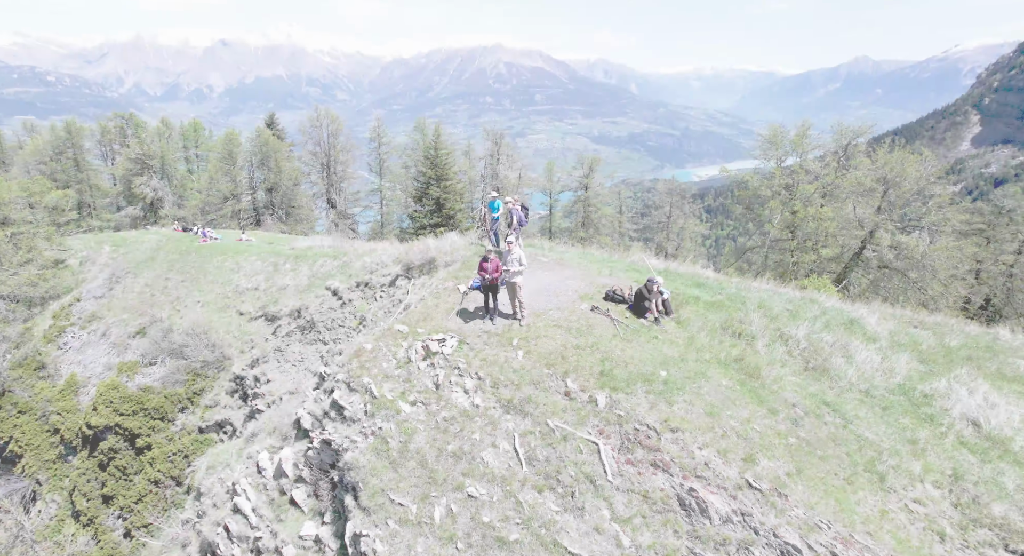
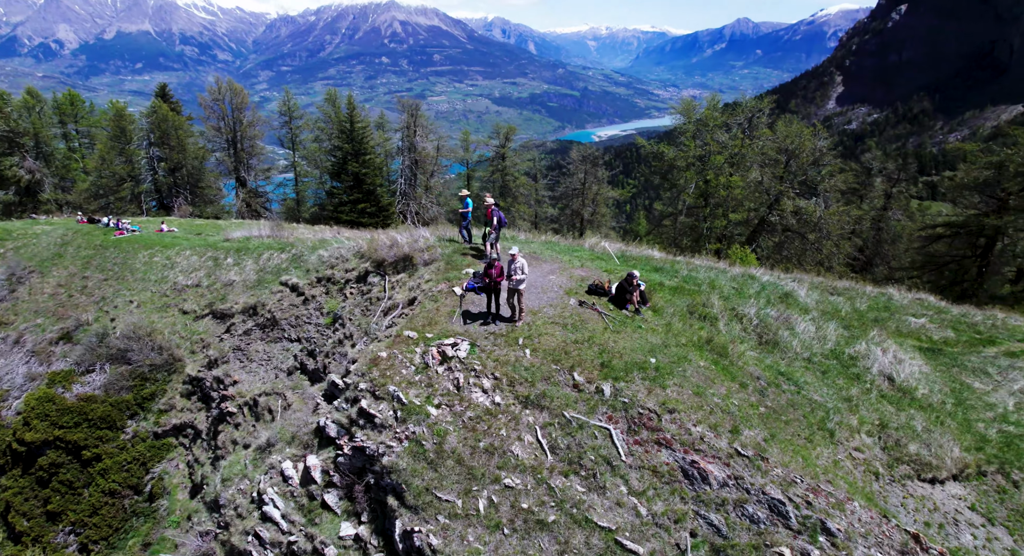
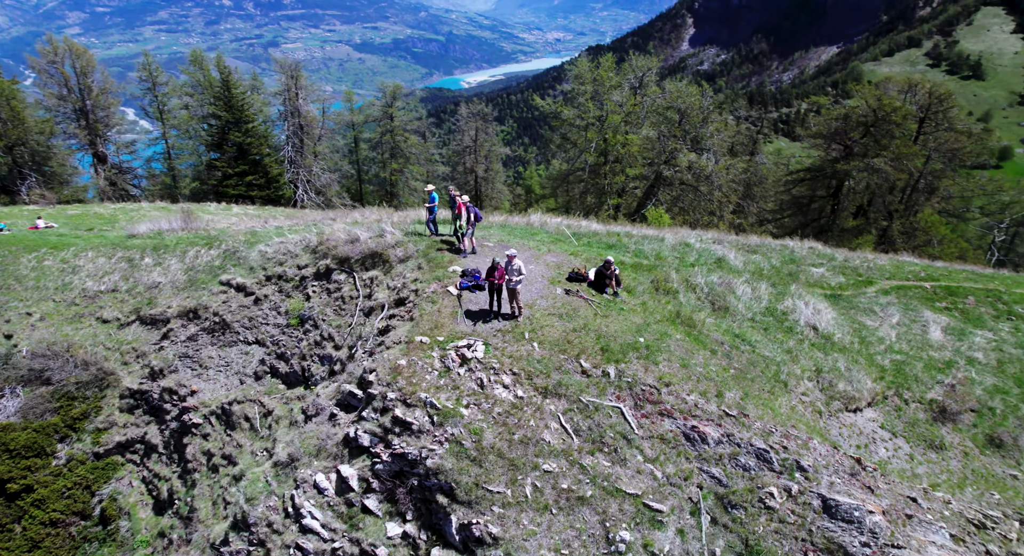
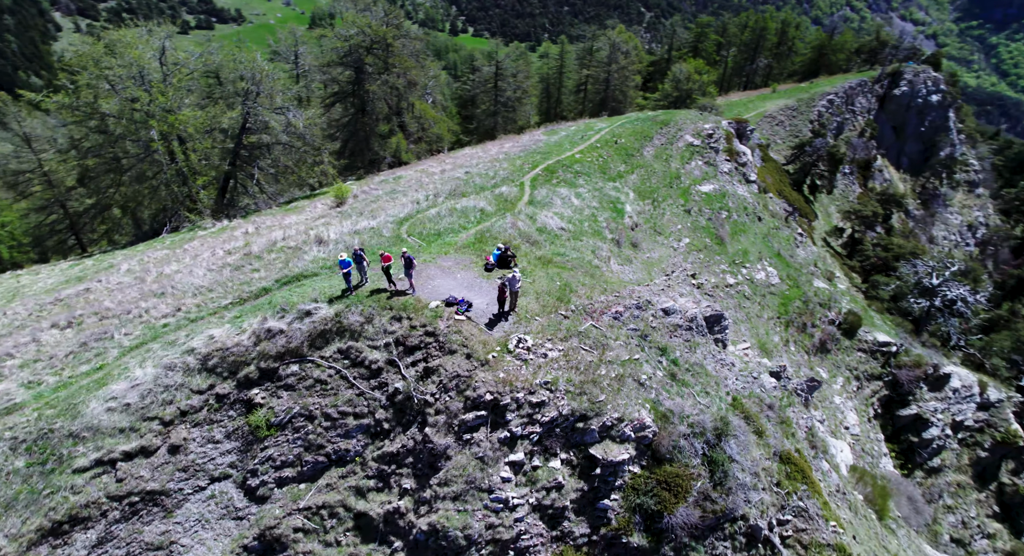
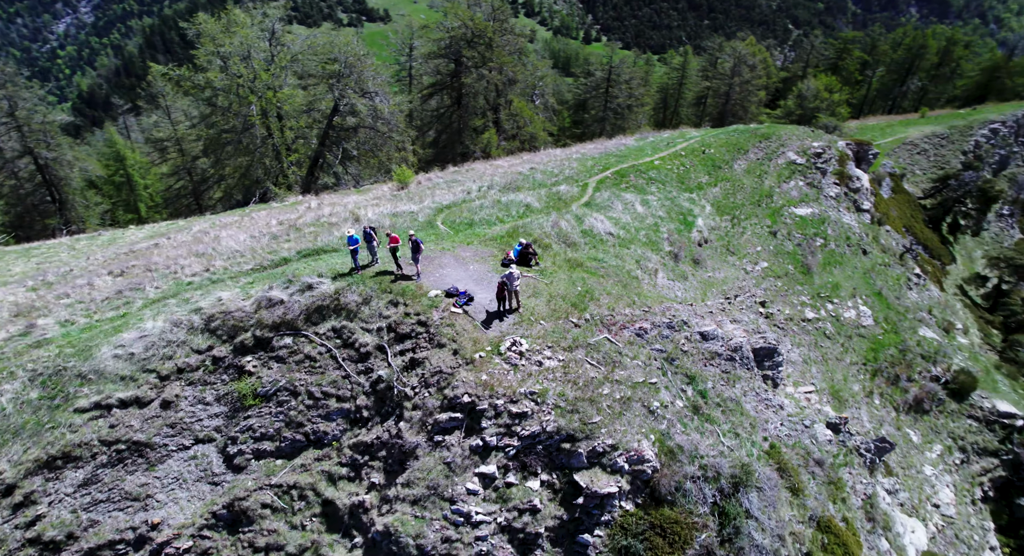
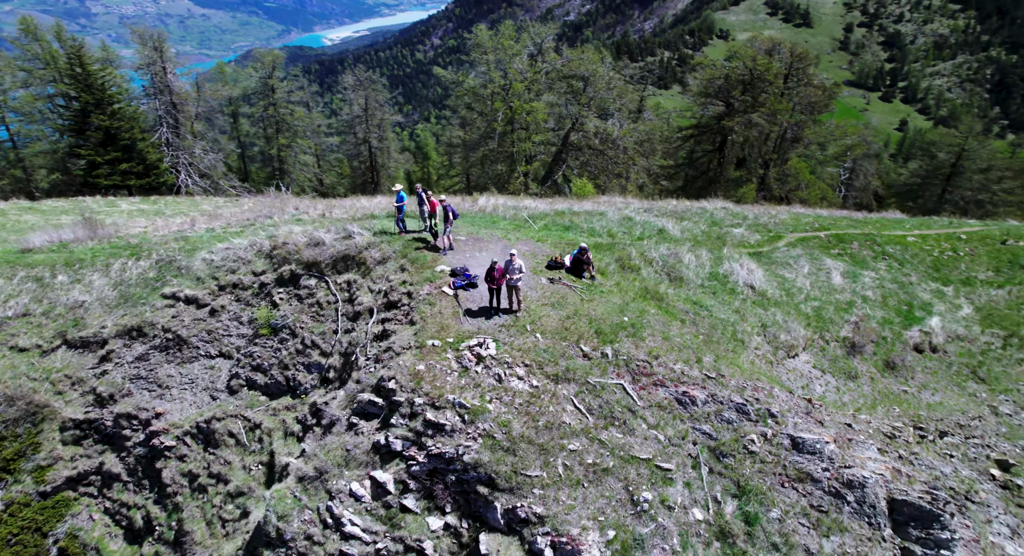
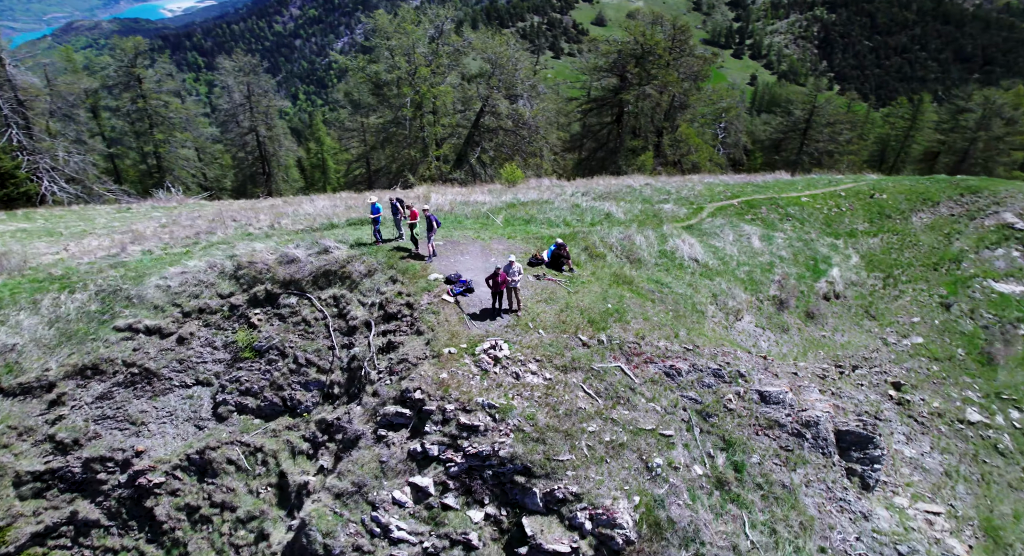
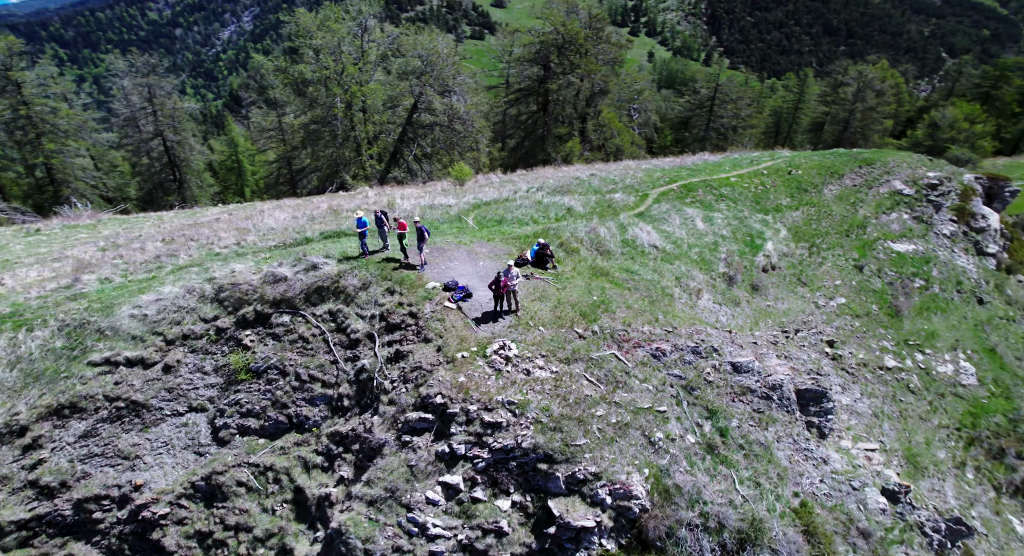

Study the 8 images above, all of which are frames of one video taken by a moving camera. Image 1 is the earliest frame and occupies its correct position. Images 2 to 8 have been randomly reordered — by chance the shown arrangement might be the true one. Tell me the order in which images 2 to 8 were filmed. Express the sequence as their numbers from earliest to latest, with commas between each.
2, 3, 6, 7, 8, 5, 4
